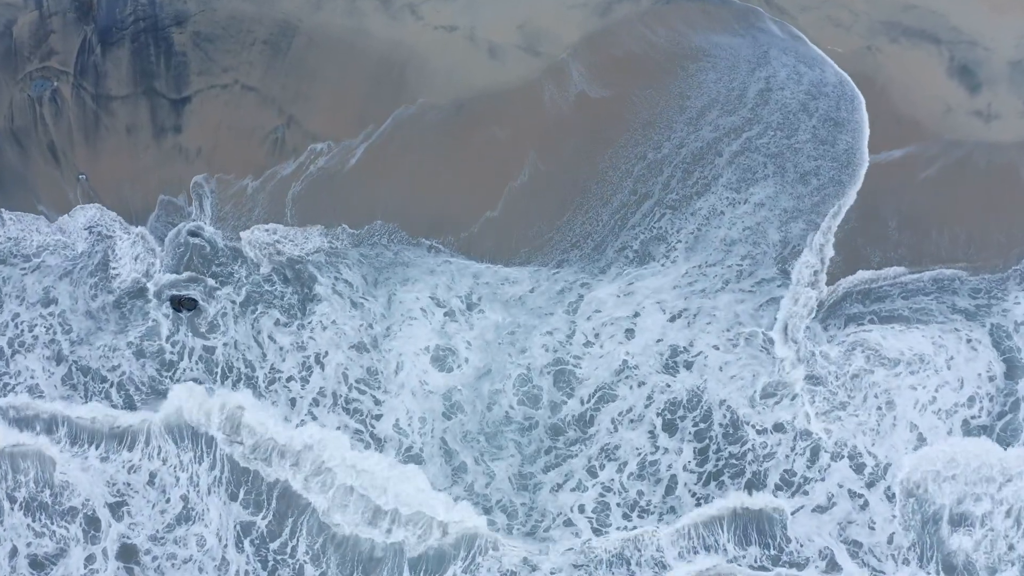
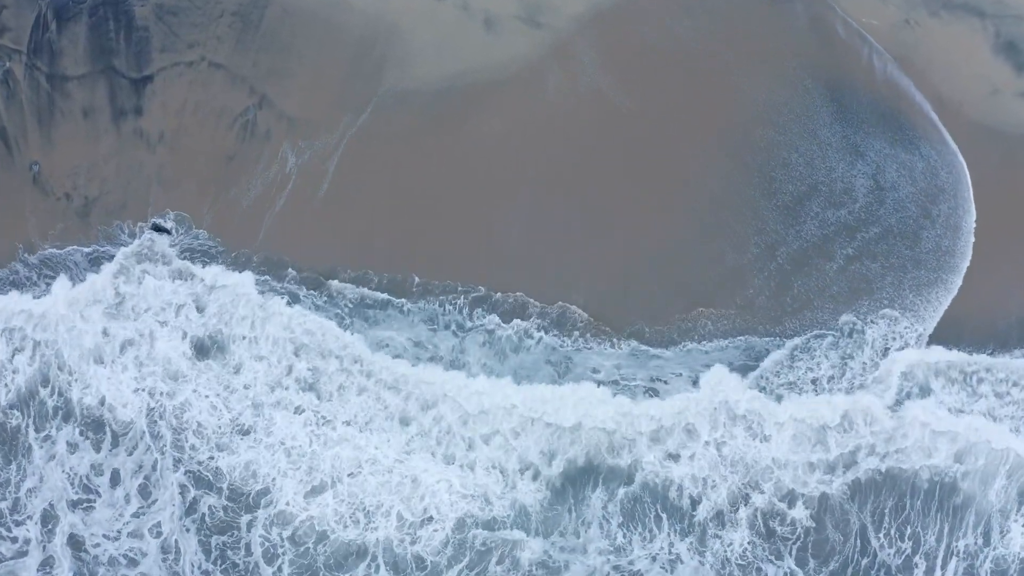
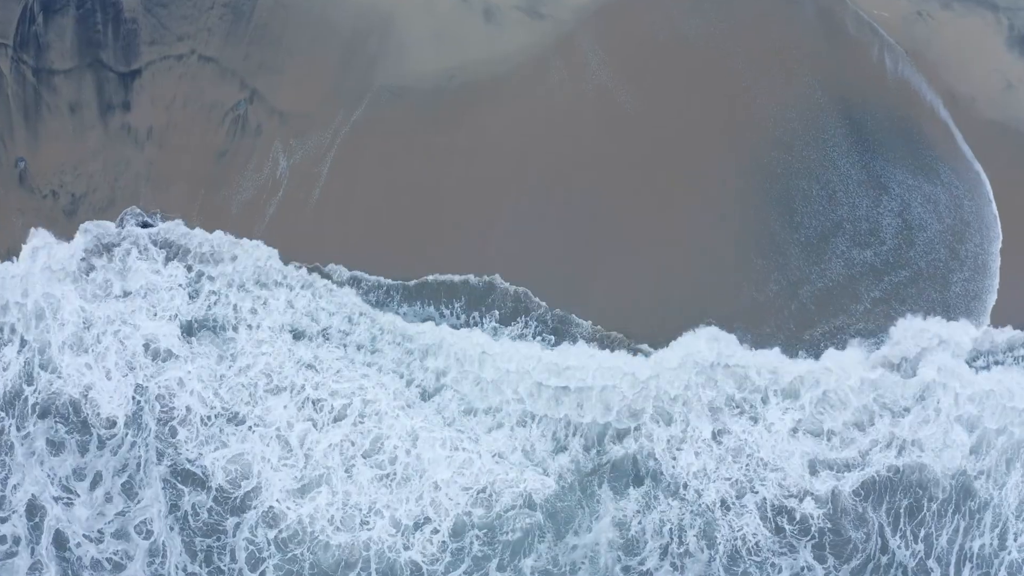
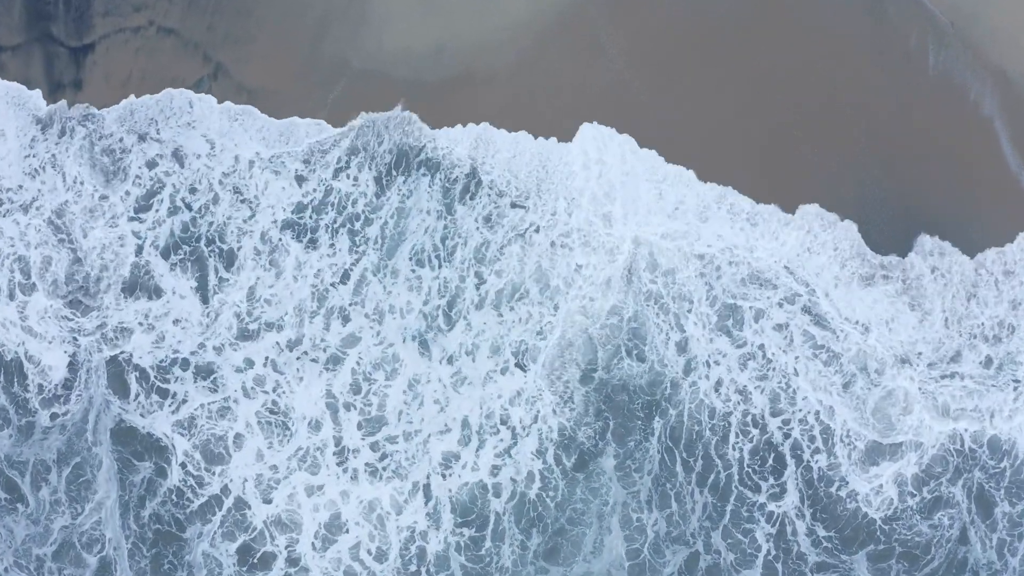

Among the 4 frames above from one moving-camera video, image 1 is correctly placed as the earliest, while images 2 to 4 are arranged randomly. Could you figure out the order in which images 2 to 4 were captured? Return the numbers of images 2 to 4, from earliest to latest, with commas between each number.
2, 3, 4
